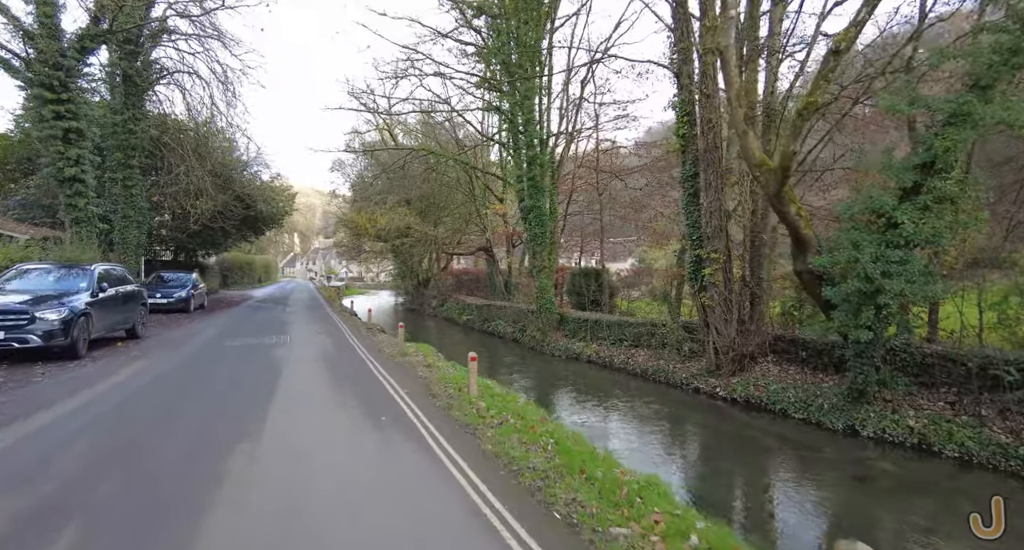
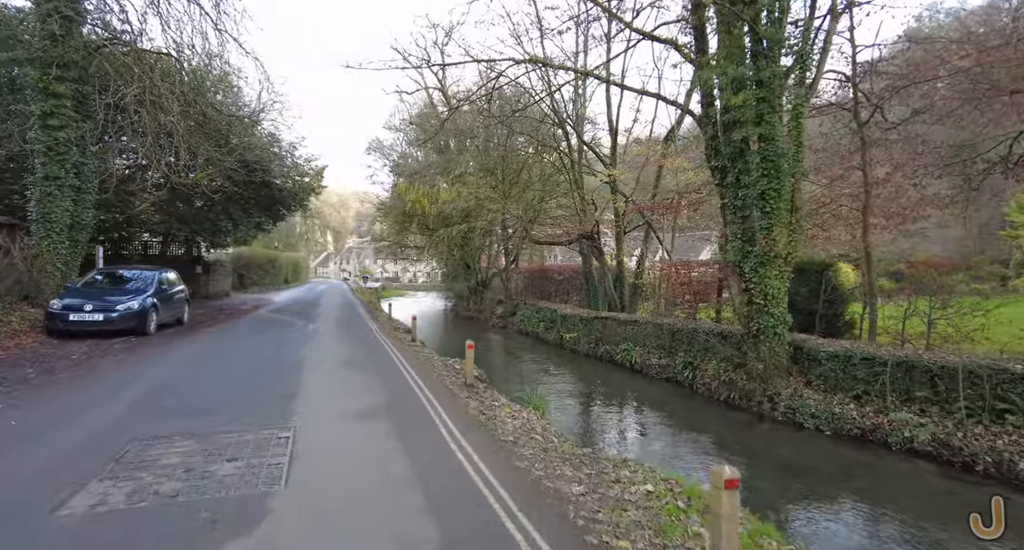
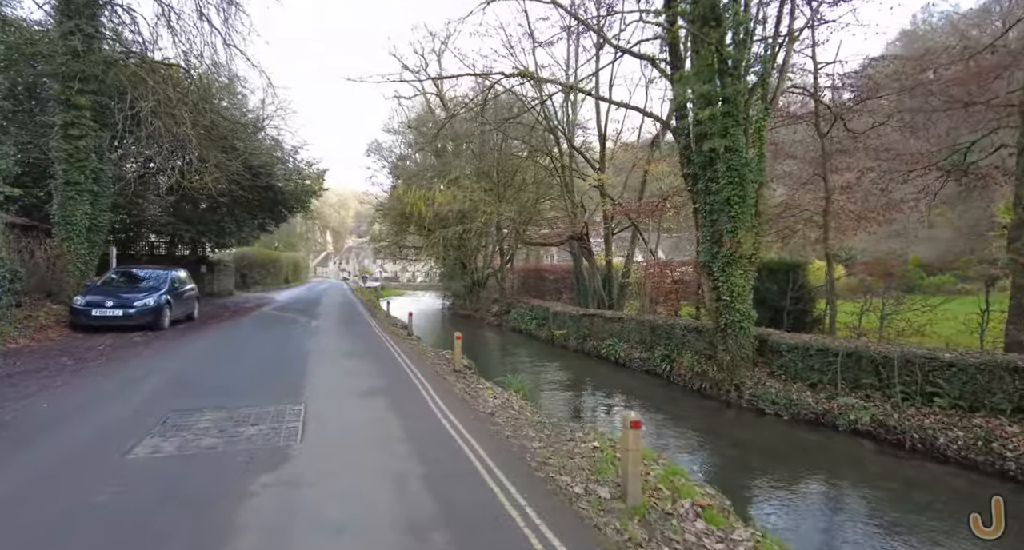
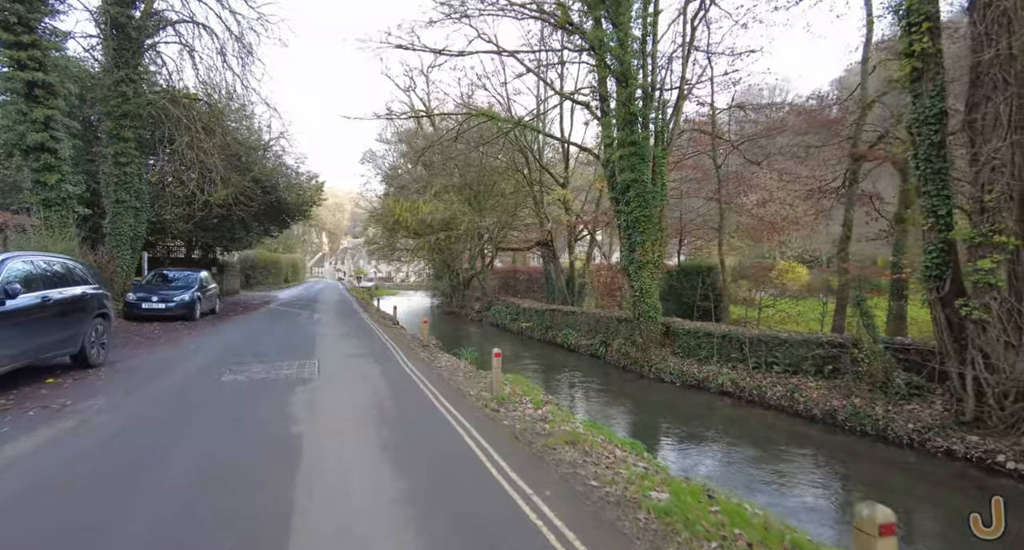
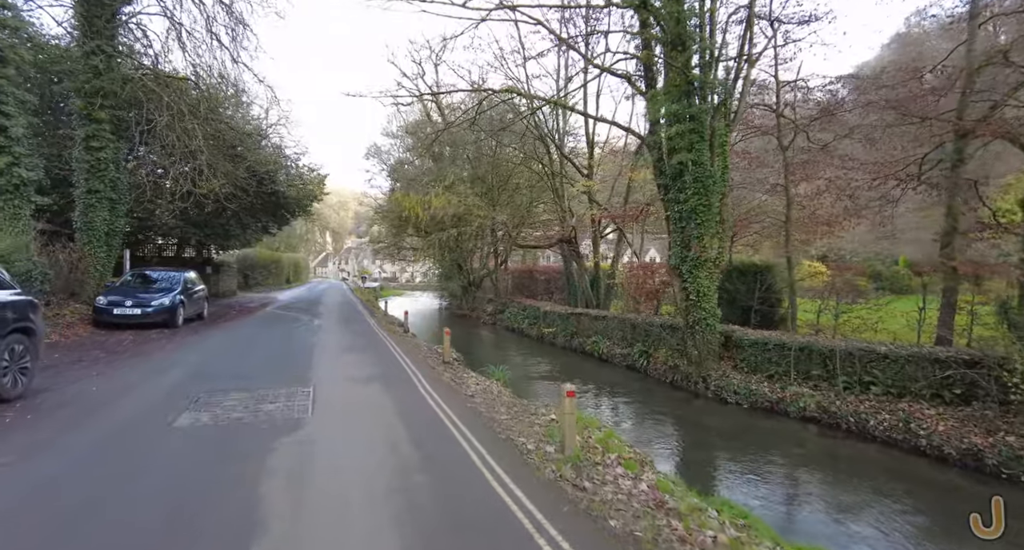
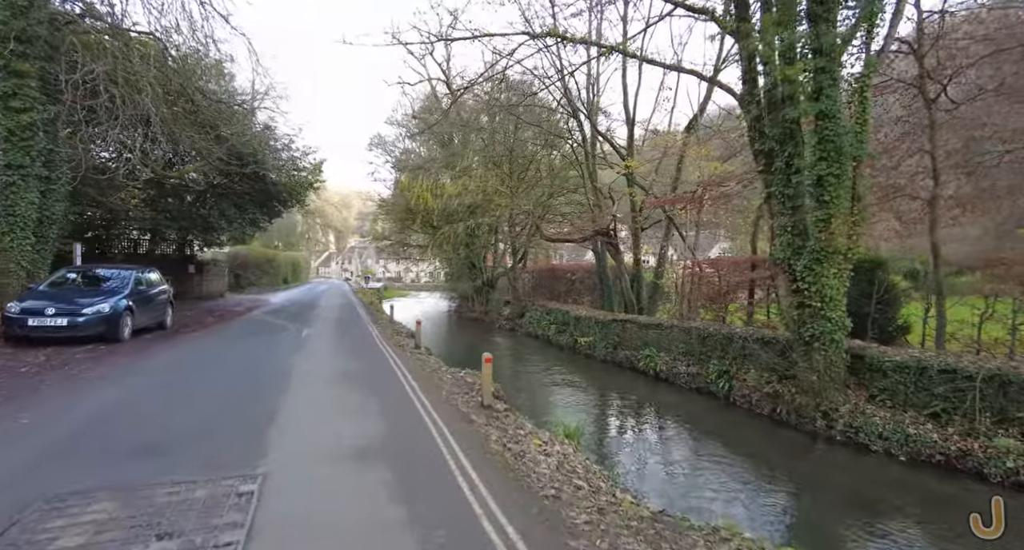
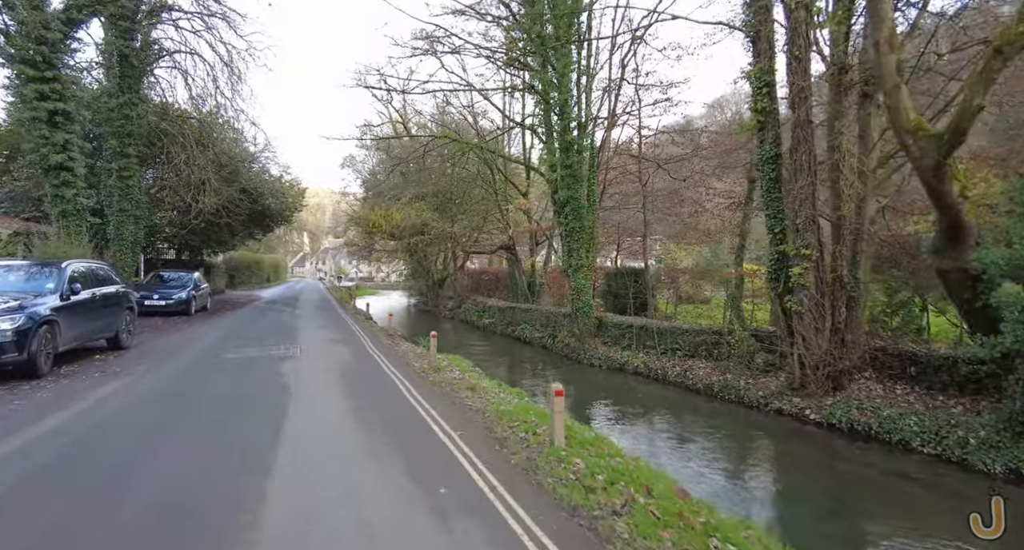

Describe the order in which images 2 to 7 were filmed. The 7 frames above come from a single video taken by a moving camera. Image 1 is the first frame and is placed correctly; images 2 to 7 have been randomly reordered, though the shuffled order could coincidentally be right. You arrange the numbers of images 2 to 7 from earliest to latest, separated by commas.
7, 4, 5, 3, 2, 6
